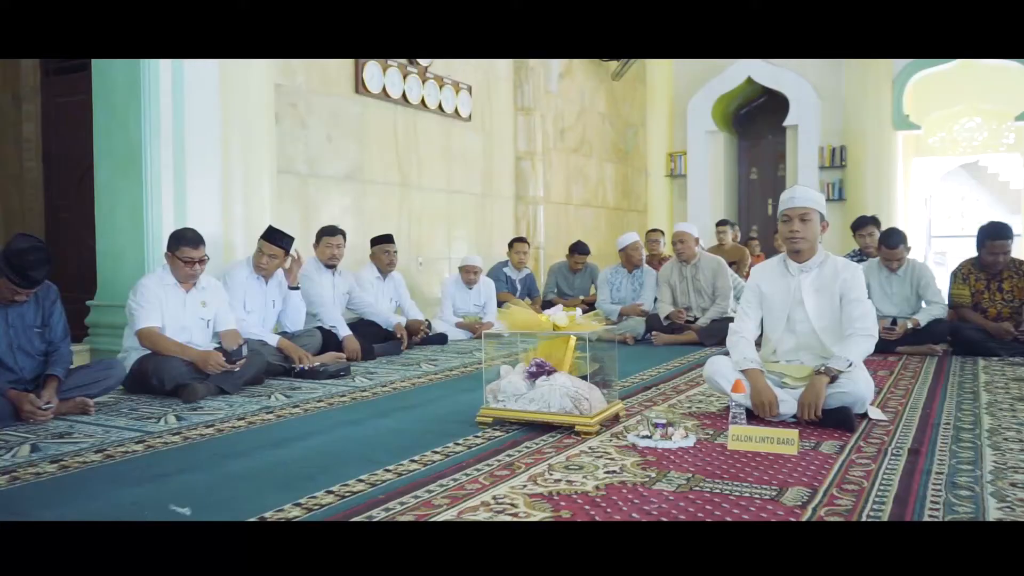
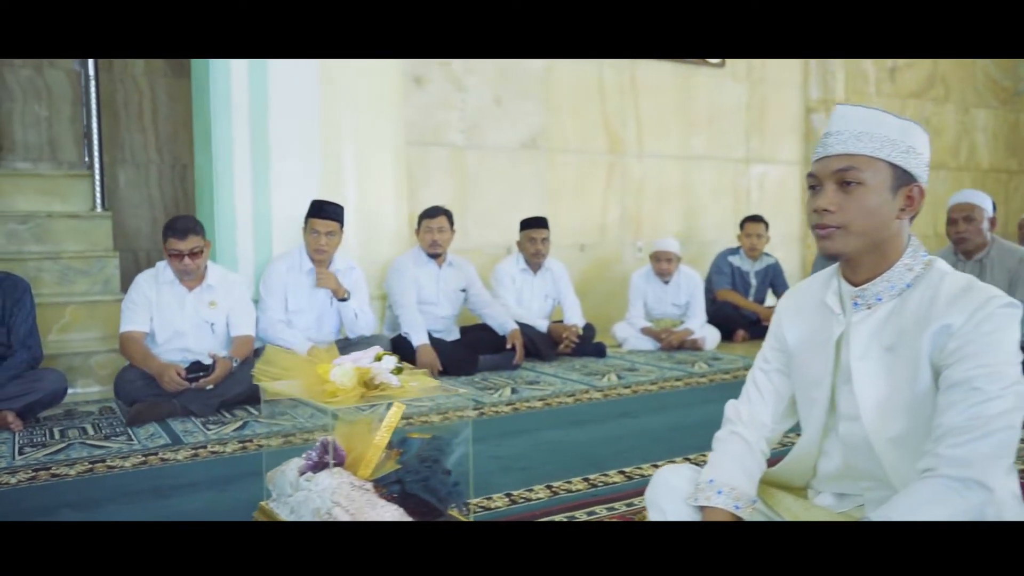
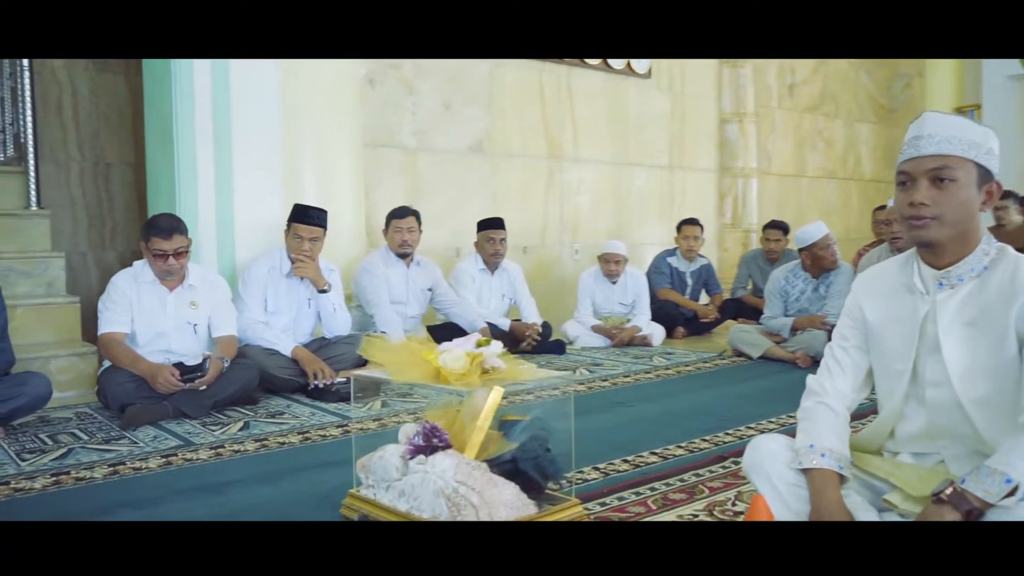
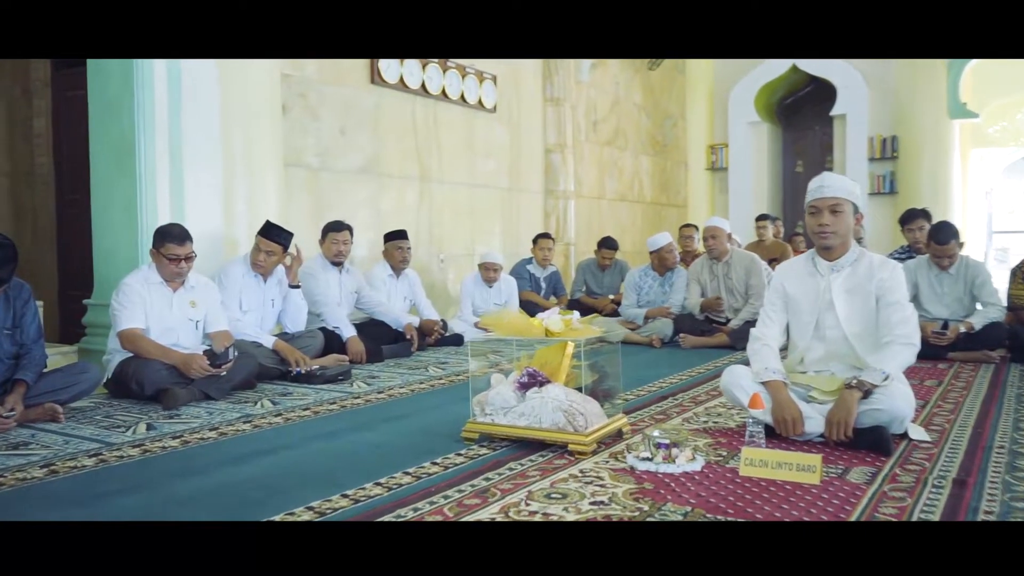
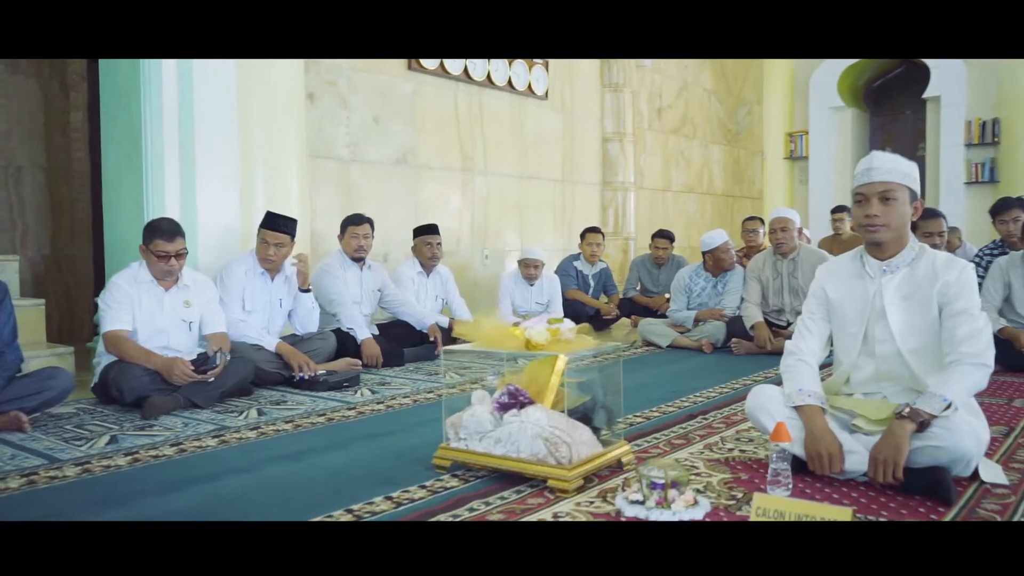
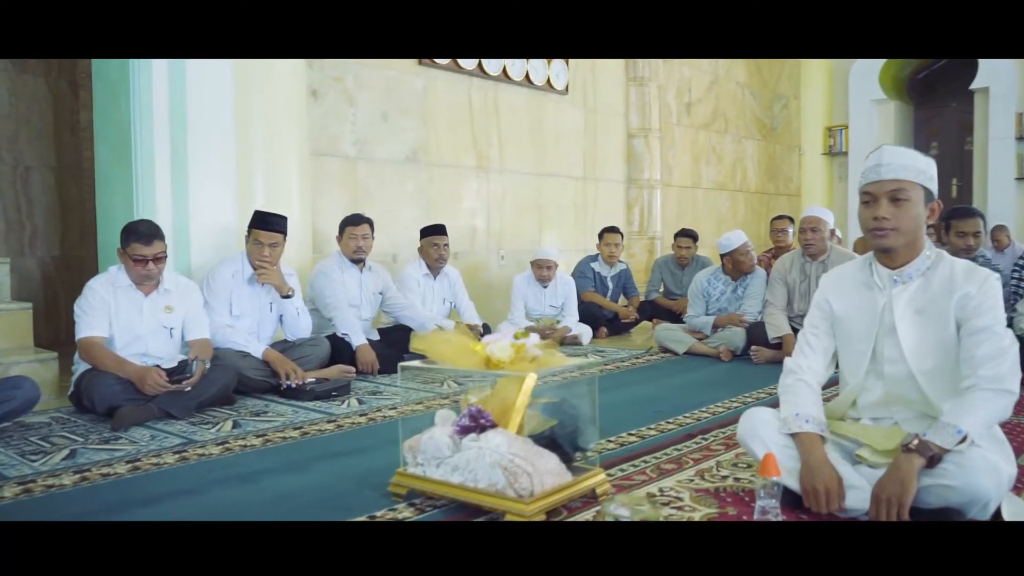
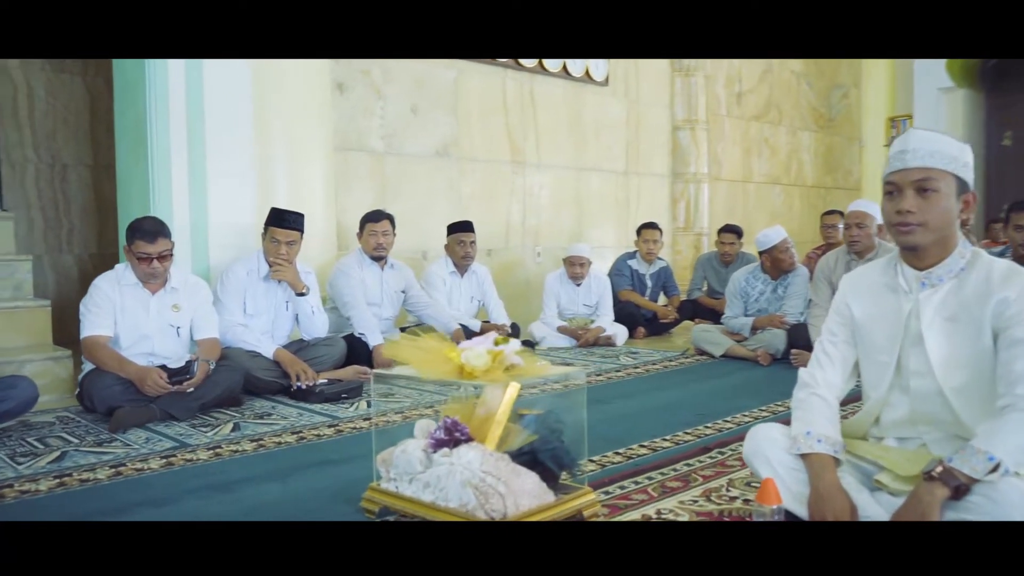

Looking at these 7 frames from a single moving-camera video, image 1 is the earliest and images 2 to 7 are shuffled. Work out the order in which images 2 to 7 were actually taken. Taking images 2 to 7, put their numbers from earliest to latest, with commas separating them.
4, 5, 6, 7, 3, 2
